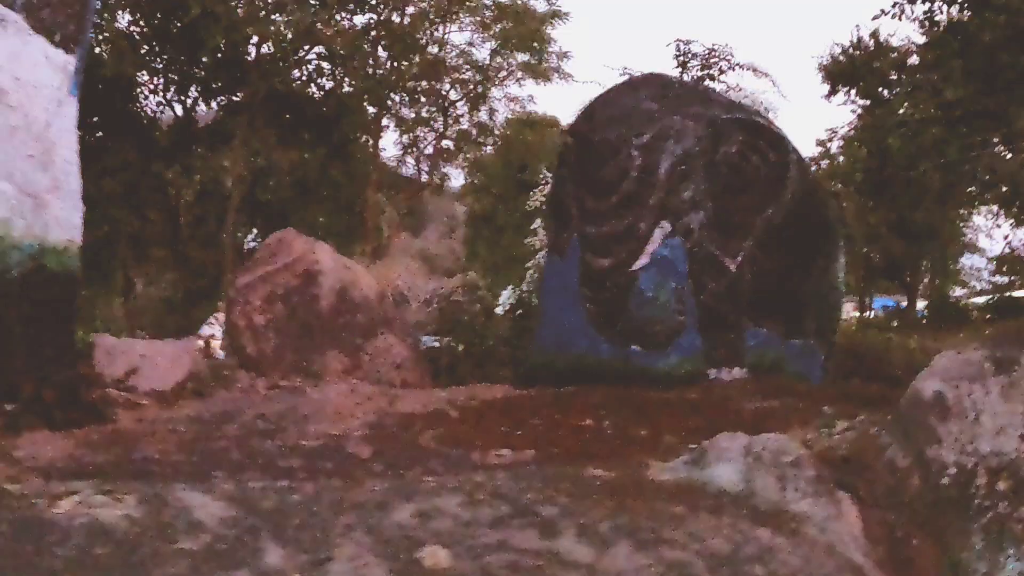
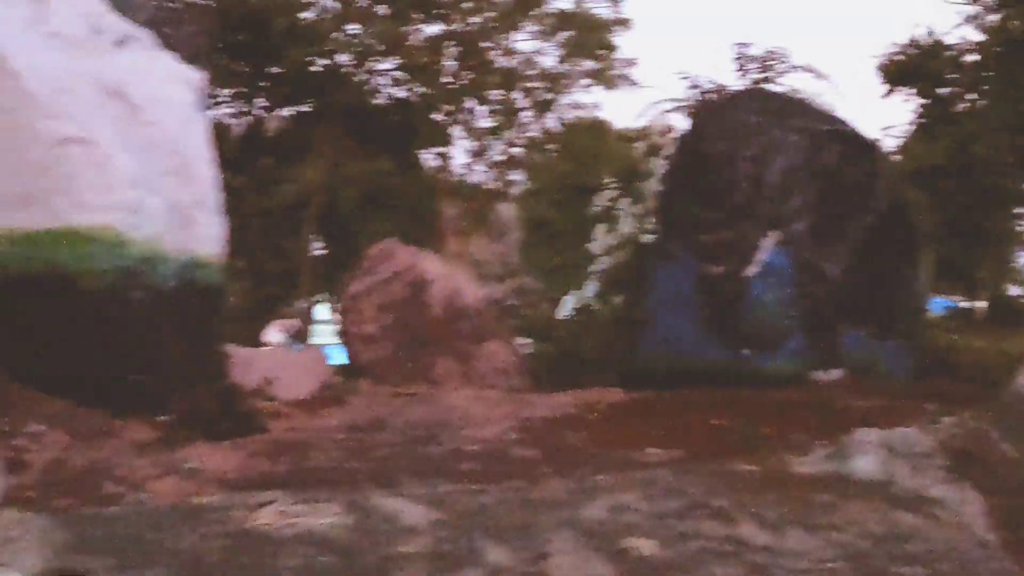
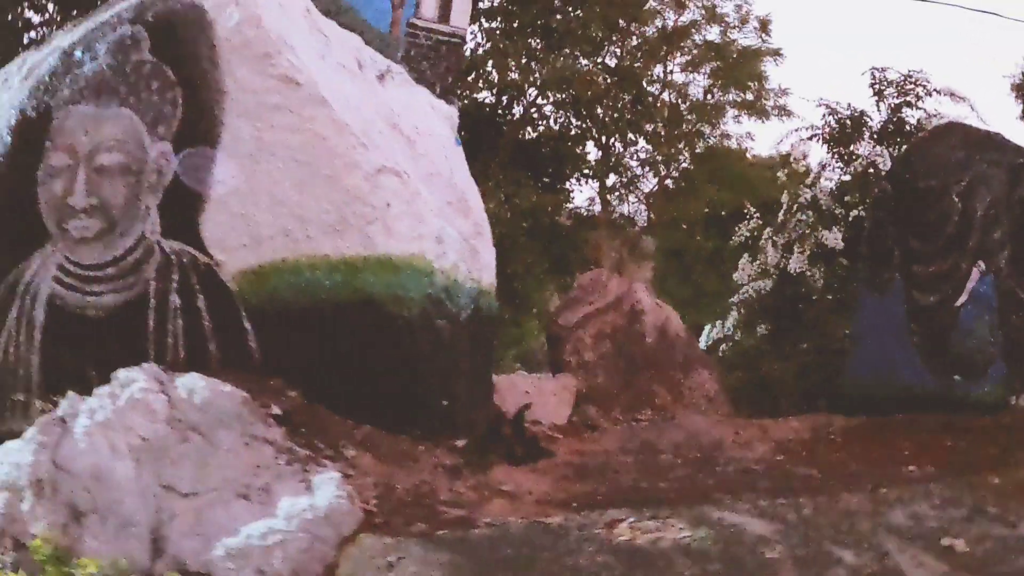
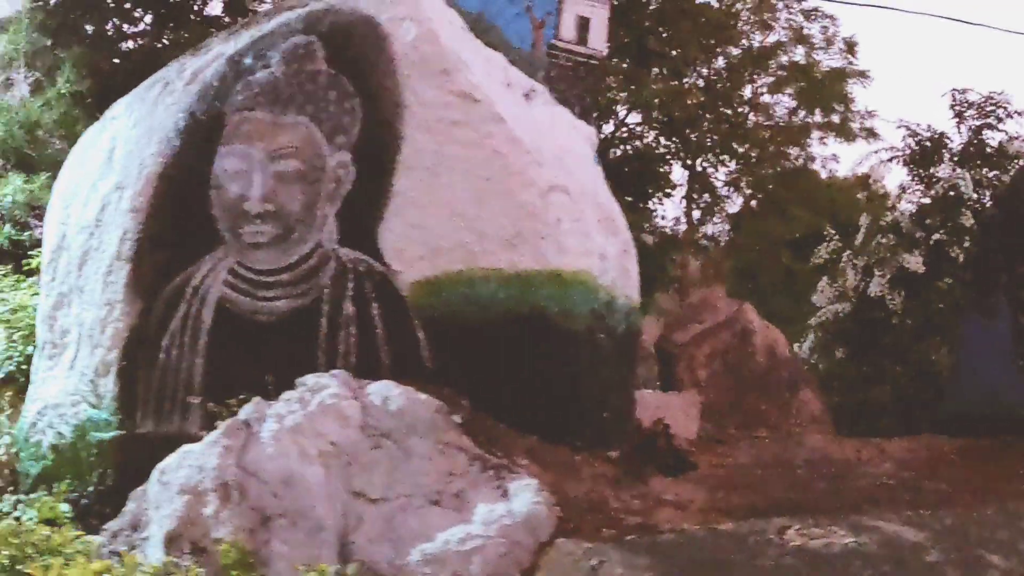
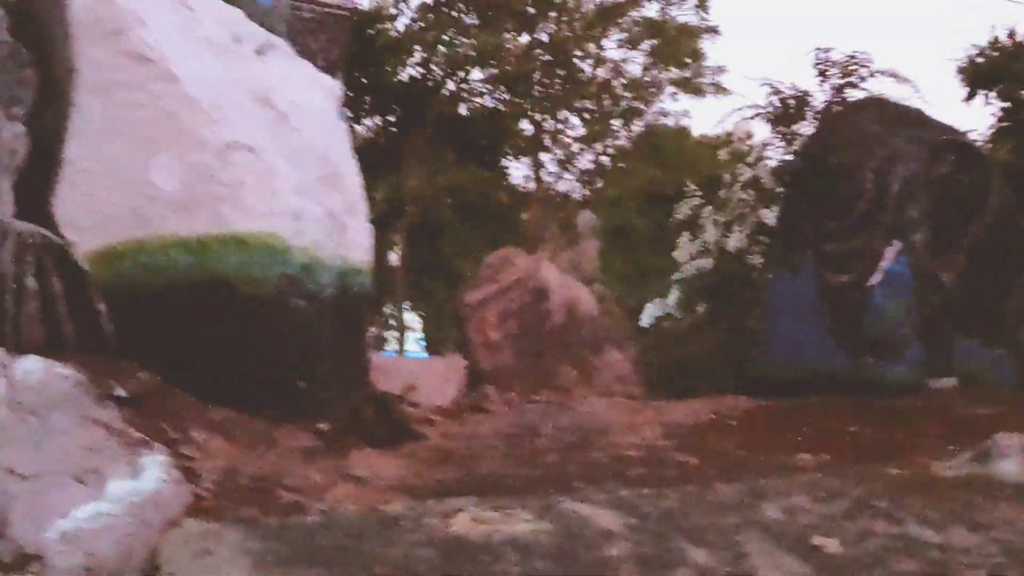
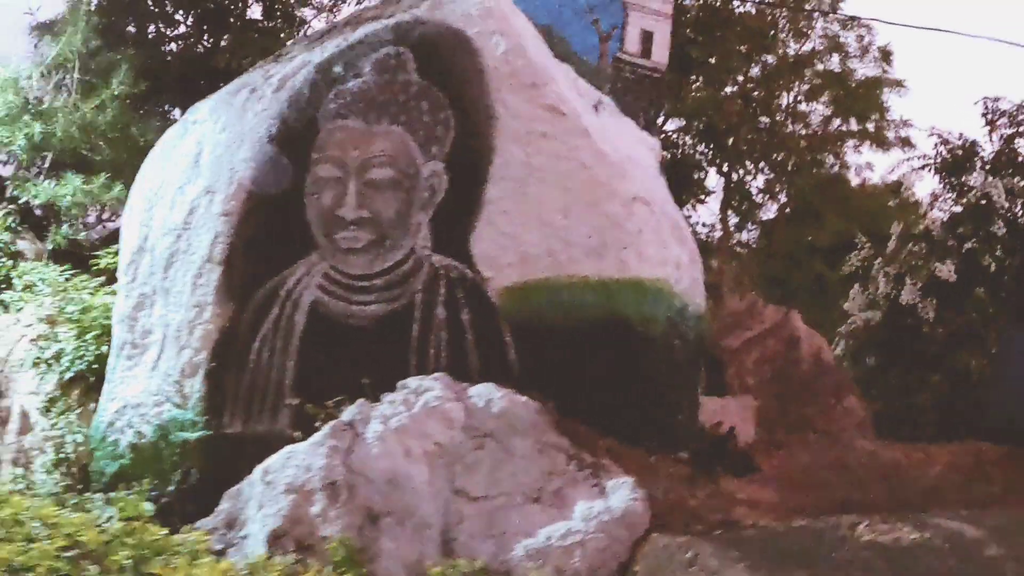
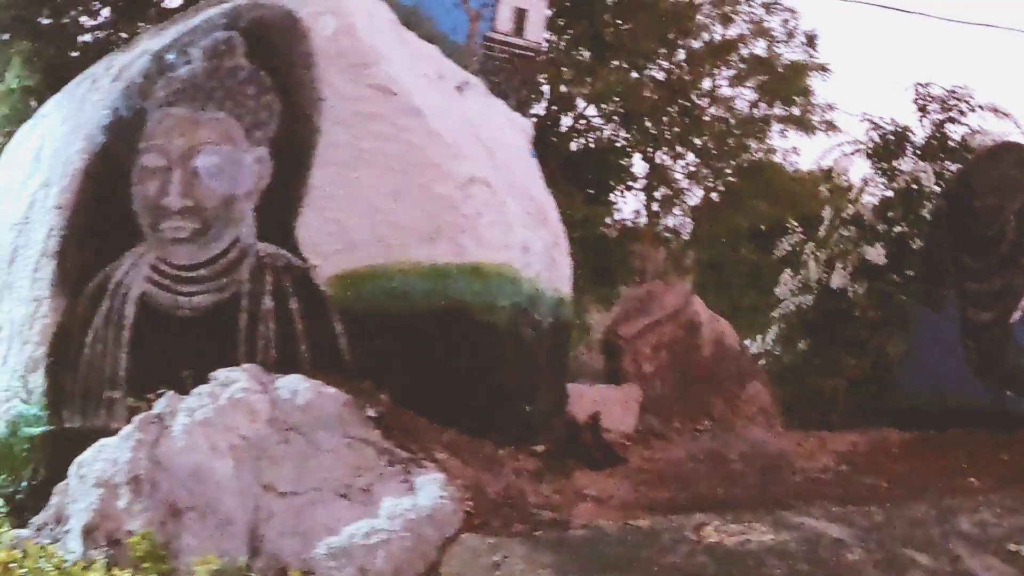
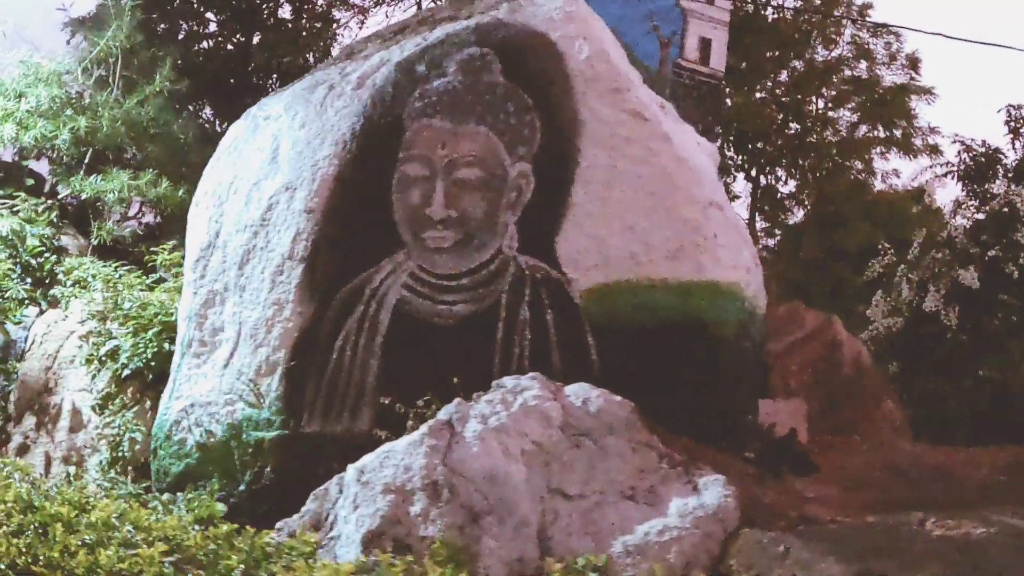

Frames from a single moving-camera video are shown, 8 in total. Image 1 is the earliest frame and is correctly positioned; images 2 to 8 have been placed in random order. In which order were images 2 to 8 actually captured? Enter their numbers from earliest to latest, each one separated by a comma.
2, 5, 3, 7, 4, 6, 8
